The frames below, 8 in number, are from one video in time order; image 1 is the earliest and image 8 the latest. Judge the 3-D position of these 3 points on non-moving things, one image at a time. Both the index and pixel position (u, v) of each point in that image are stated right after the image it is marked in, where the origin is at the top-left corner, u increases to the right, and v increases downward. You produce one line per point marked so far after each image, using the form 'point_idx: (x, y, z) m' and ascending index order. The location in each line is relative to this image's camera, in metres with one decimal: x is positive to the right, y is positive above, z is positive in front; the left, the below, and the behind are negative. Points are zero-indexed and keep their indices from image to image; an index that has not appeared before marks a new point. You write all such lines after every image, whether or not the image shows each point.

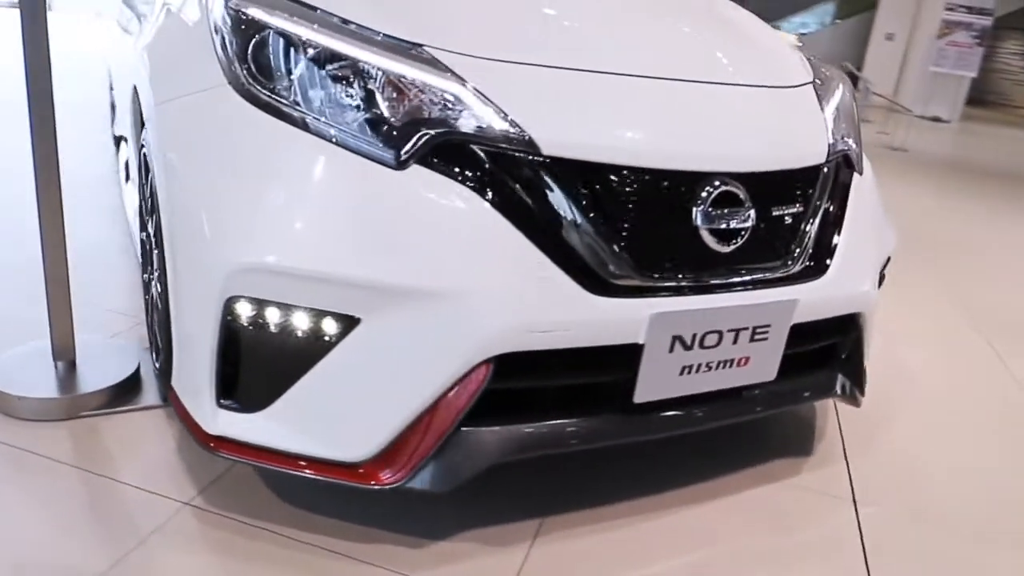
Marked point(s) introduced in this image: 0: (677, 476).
0: (+0.3, -0.3, +1.4) m
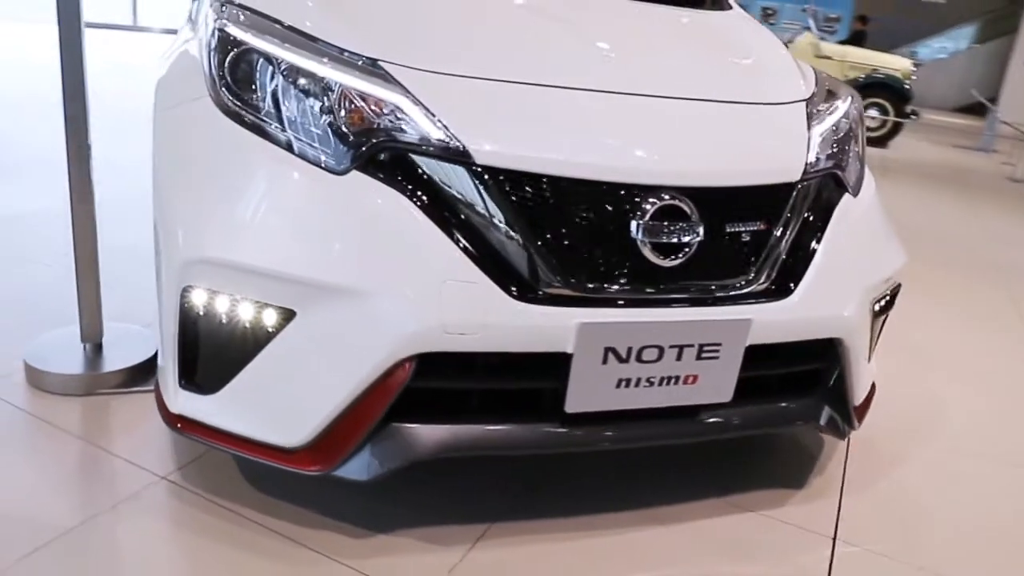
0: (+0.2, -0.4, +1.4) m
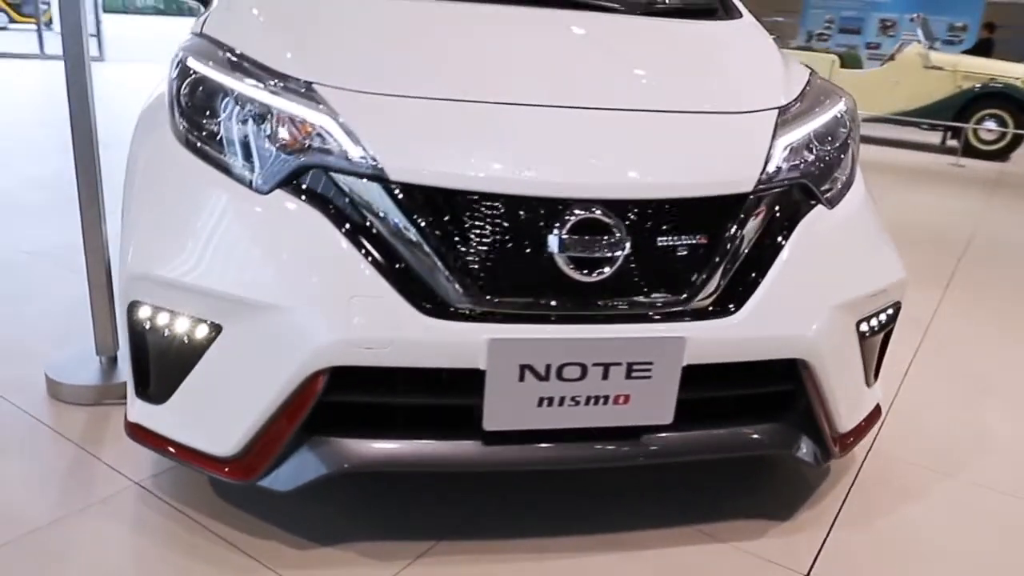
0: (+0.2, -0.4, +1.4) m
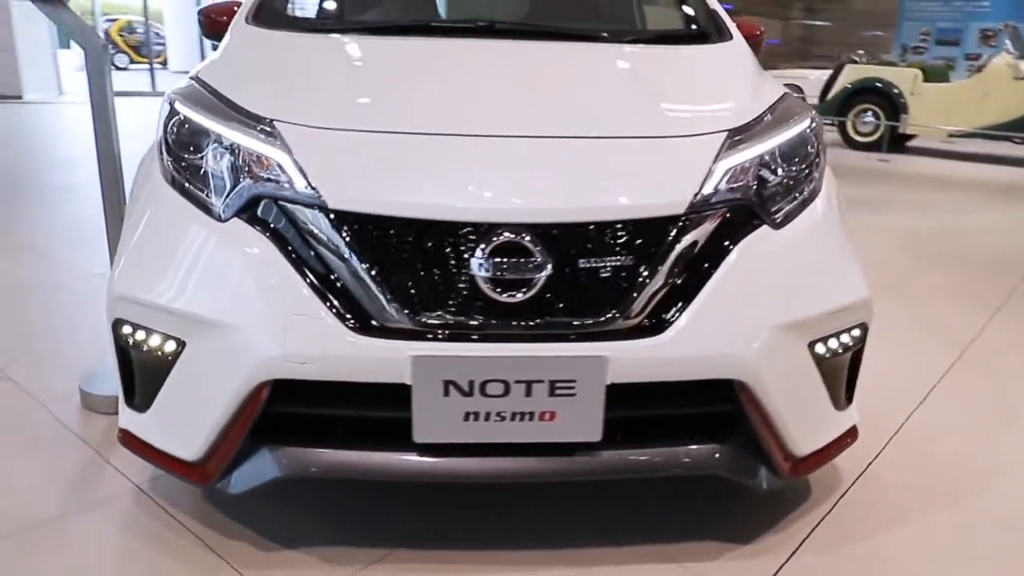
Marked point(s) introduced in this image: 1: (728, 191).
0: (+0.1, -0.4, +1.4) m
1: (+0.3, +0.2, +1.3) m
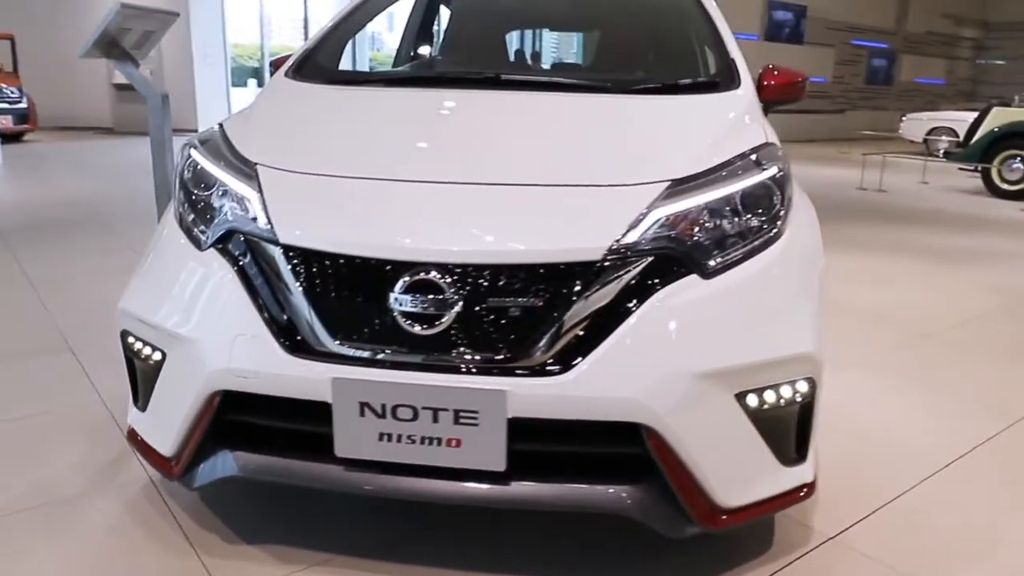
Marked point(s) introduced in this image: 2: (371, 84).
0: (0.0, -0.5, +1.5) m
1: (+0.2, +0.1, +1.3) m
2: (-0.4, +0.5, +2.0) m
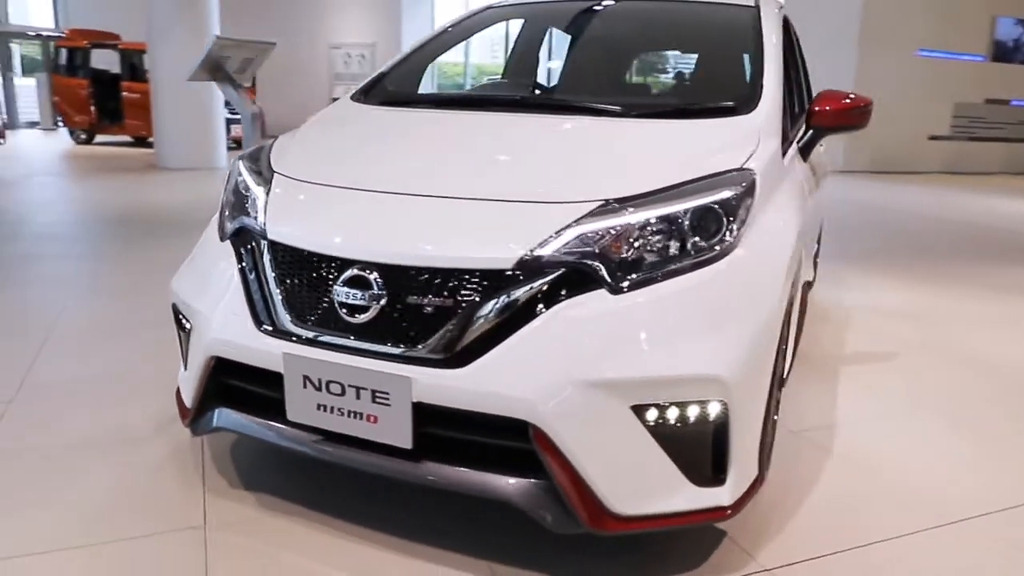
0: (-0.1, -0.5, +1.6) m
1: (+0.1, +0.1, +1.4) m
2: (-0.3, +0.5, +2.2) m
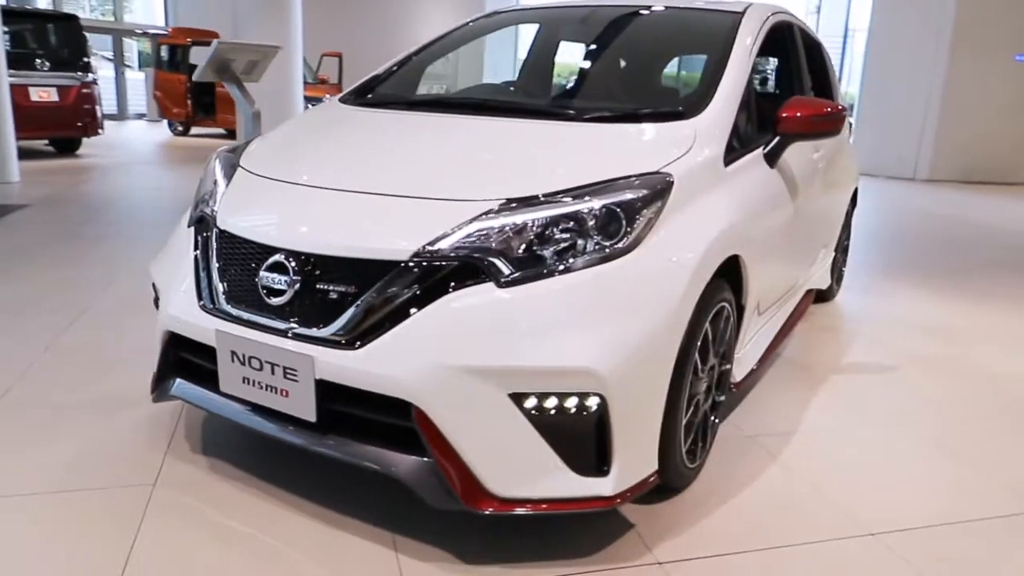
0: (-0.3, -0.5, +1.7) m
1: (-0.1, +0.1, +1.5) m
2: (-0.3, +0.5, +2.3) m
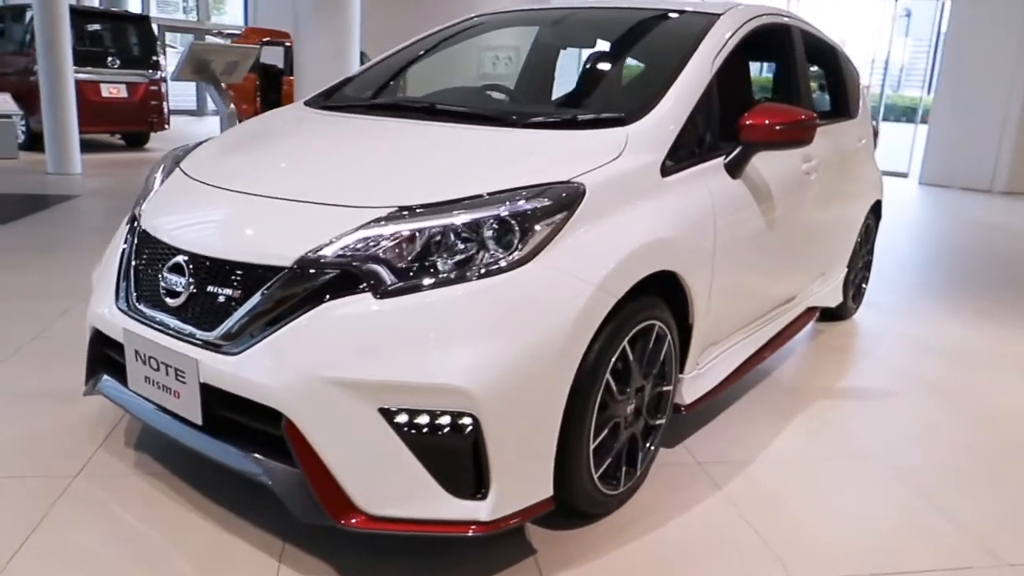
0: (-0.5, -0.5, +1.7) m
1: (-0.3, +0.1, +1.5) m
2: (-0.4, +0.5, +2.3) m
